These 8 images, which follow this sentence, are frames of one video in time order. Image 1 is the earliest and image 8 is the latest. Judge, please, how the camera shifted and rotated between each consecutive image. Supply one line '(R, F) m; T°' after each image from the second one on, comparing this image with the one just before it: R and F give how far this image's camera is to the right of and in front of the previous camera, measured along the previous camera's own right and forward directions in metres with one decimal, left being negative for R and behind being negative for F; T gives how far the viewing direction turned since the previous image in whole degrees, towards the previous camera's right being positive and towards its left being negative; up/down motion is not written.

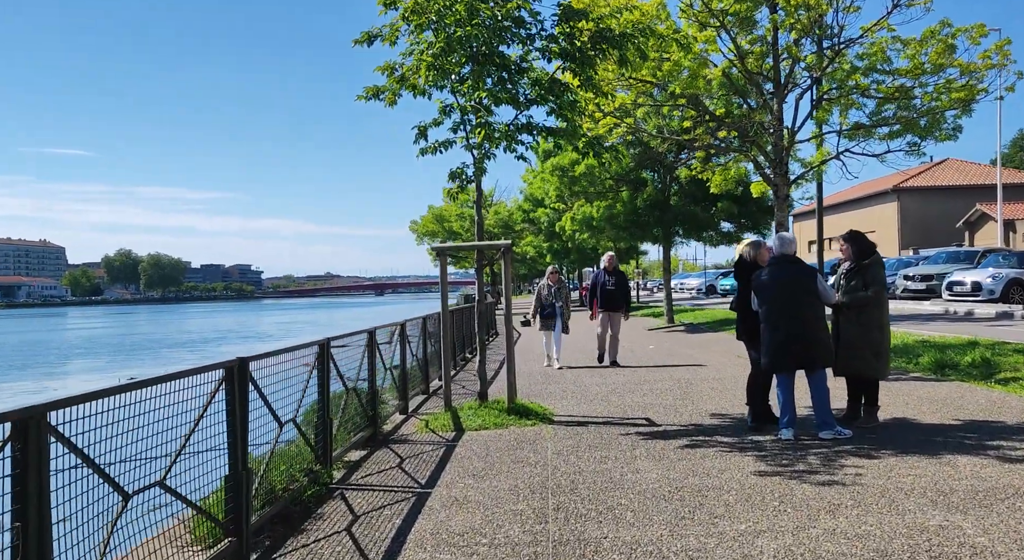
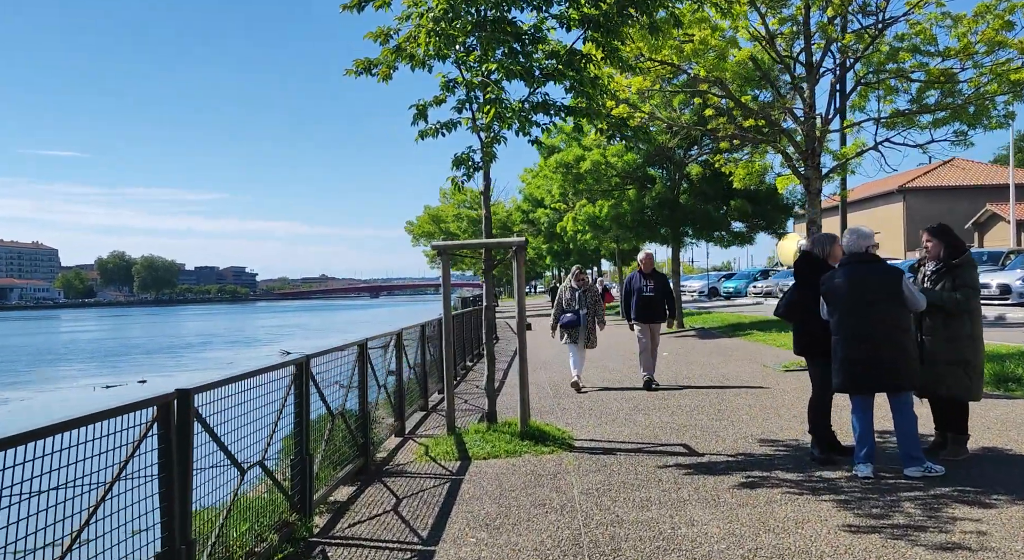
(-0.2, +1.1) m; 0°
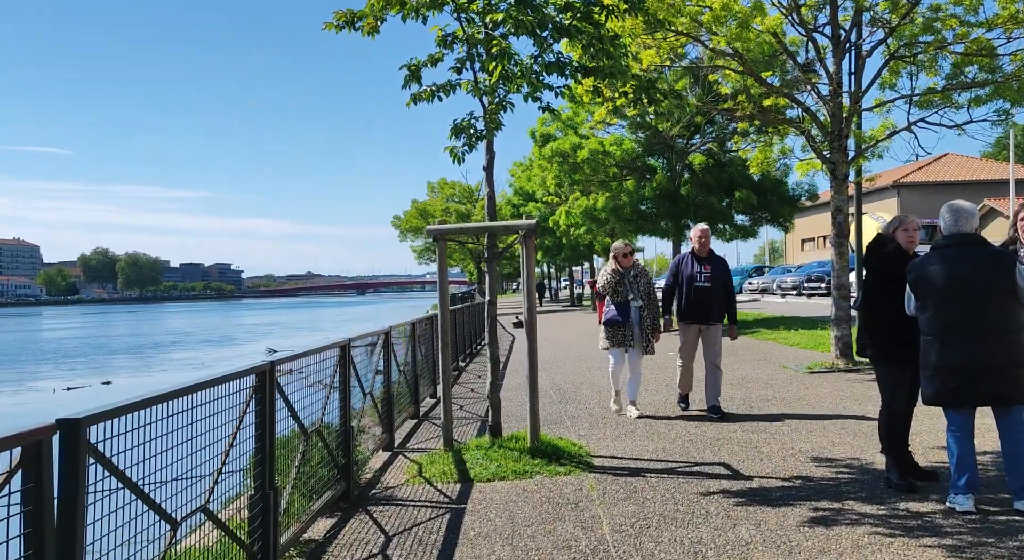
(-0.2, +1.0) m; +1°
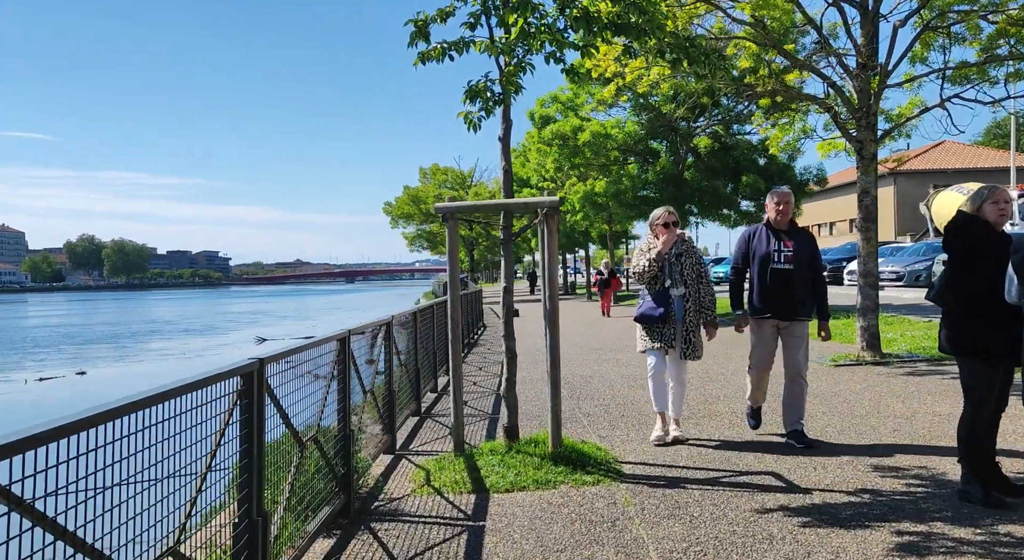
(-0.2, +0.7) m; +1°
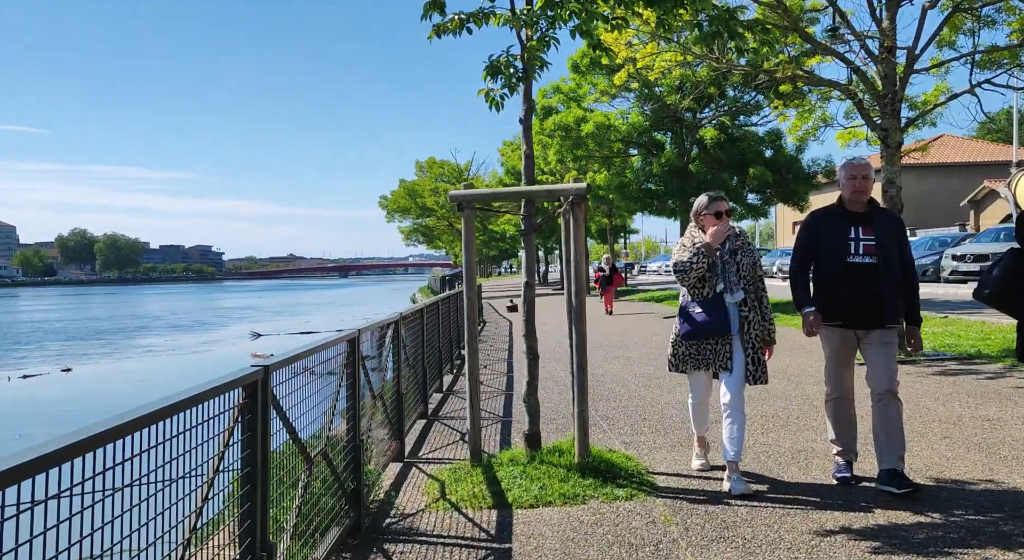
(-0.2, +0.4) m; 0°
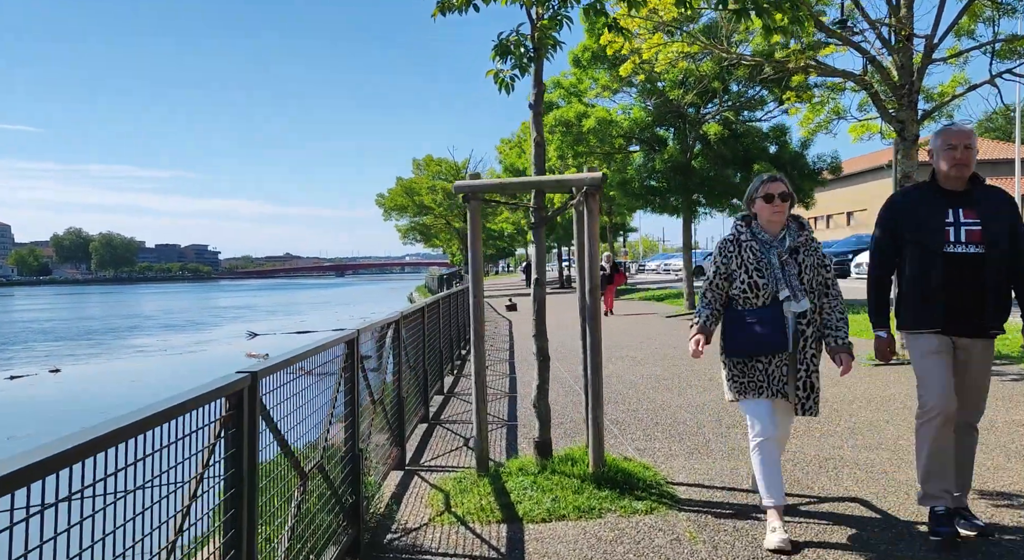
(-0.1, +0.3) m; 0°
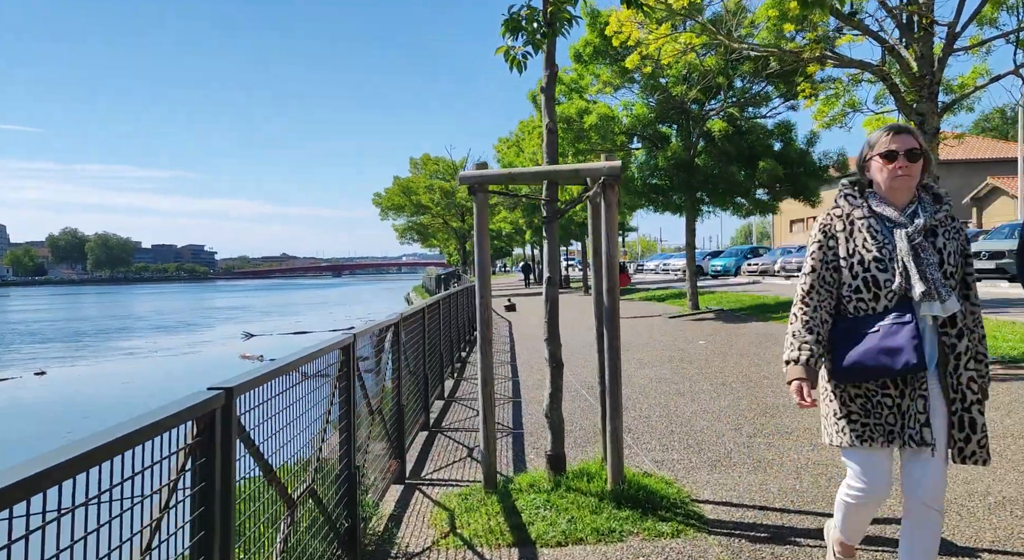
(-0.1, +0.4) m; 0°
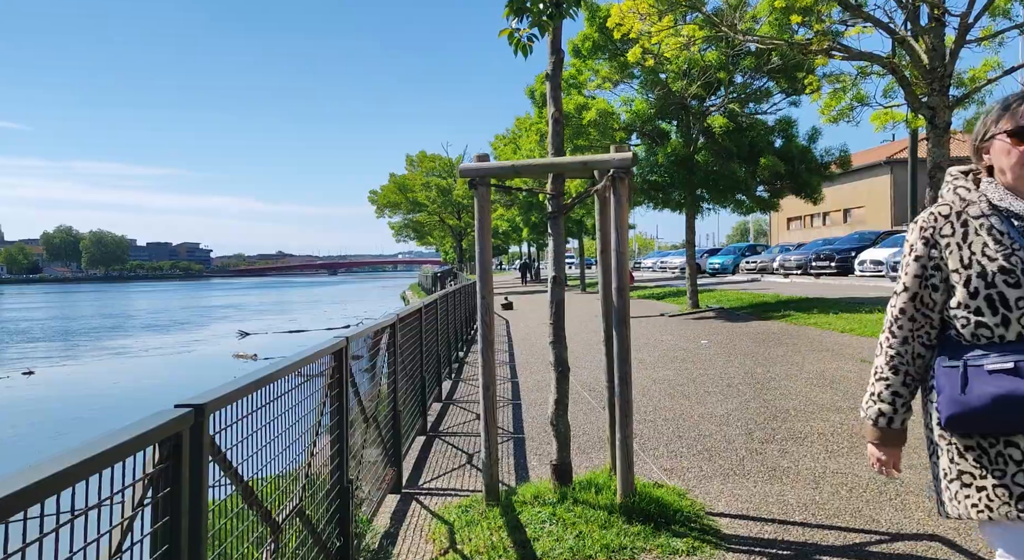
(0.0, +0.3) m; 0°
